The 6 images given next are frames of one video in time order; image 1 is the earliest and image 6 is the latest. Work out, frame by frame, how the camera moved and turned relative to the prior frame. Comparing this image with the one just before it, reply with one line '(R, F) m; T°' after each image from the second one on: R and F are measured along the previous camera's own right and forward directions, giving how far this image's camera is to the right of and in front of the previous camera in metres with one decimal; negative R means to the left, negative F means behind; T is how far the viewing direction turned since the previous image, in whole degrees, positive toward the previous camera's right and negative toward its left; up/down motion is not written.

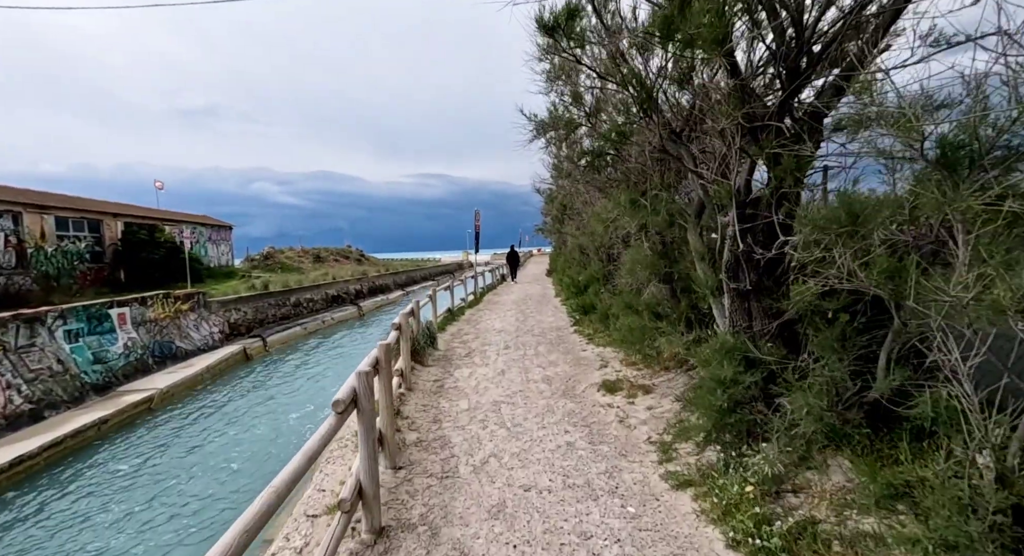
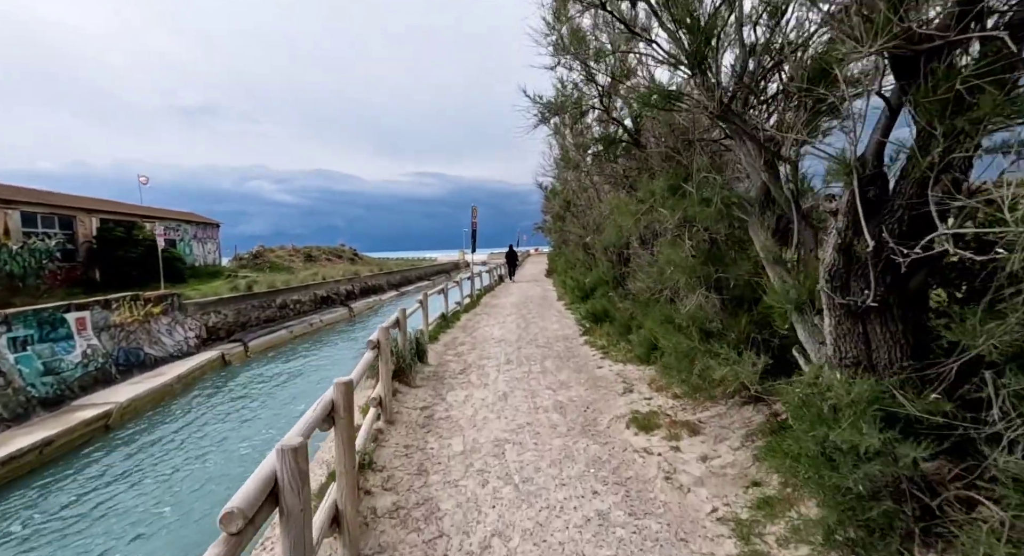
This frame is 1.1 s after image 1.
(-0.1, +1.2) m; 0°
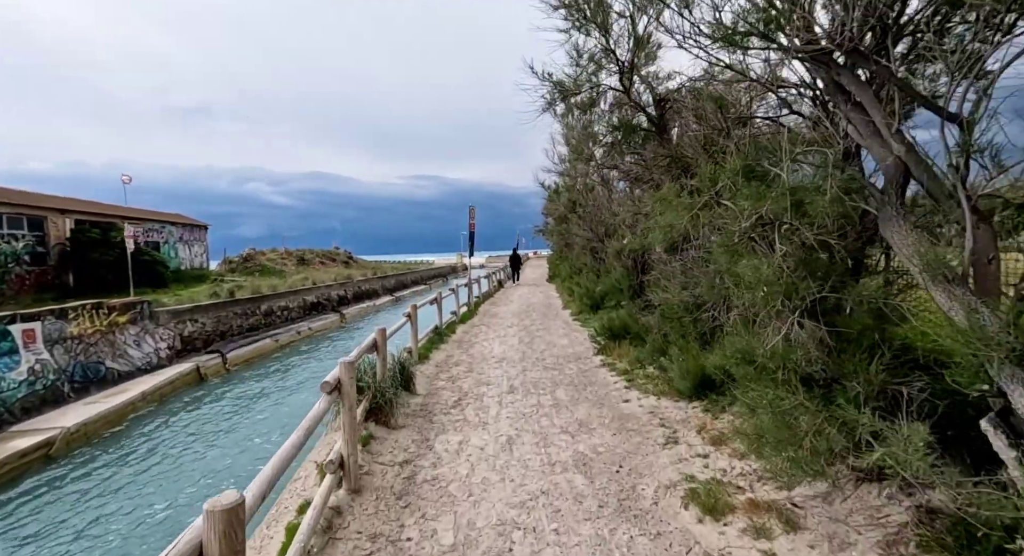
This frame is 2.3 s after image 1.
(-0.1, +1.3) m; 0°
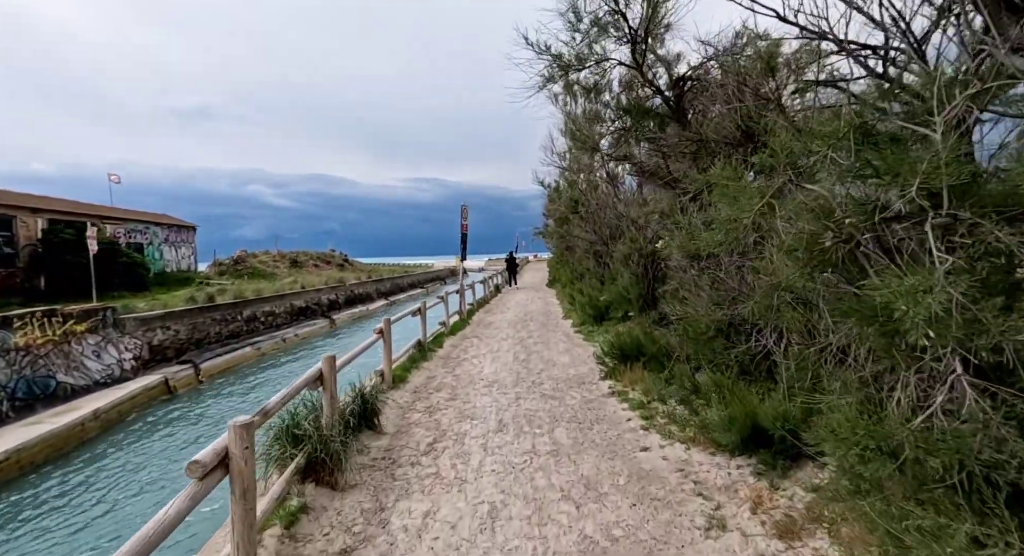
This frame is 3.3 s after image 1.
(+0.1, +1.2) m; 0°
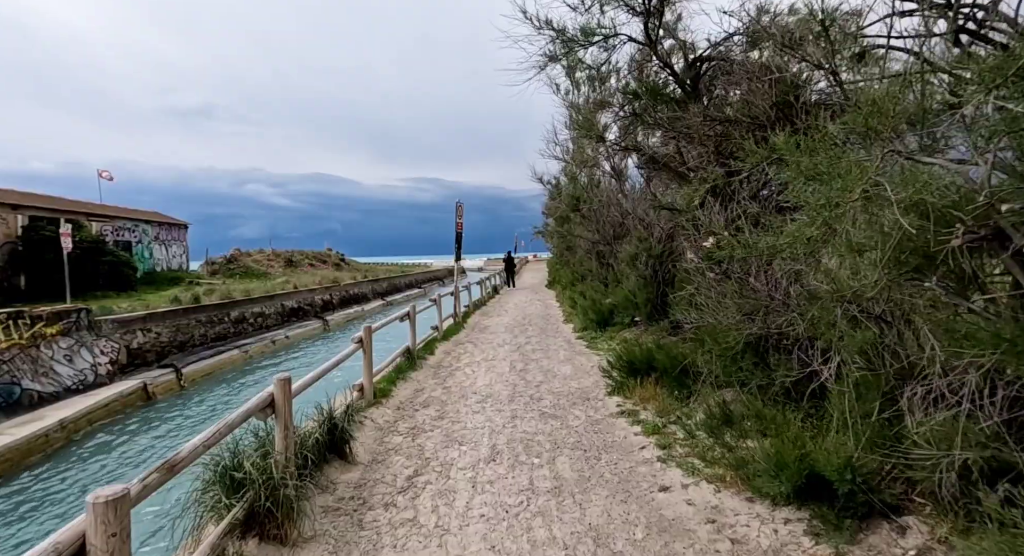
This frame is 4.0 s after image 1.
(0.0, +0.7) m; 0°
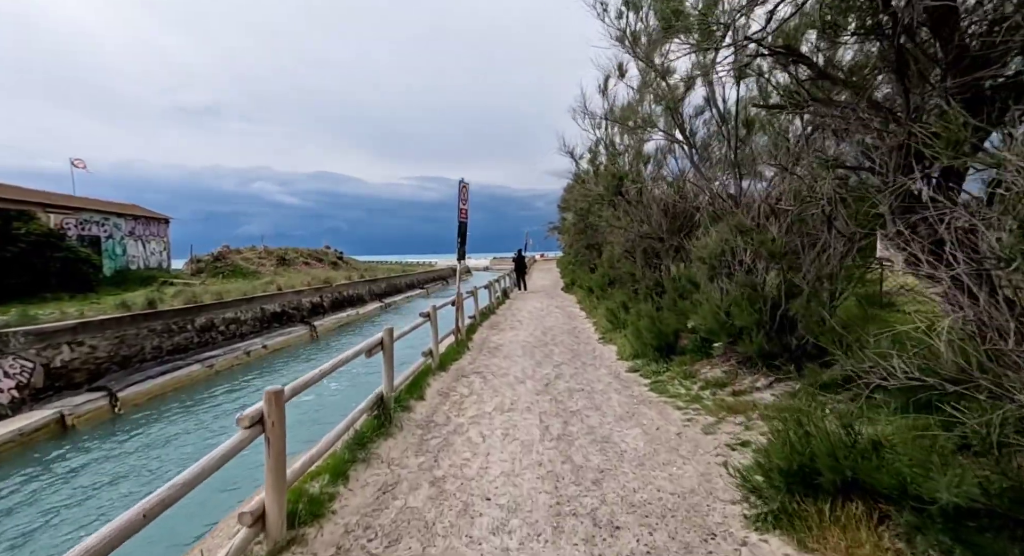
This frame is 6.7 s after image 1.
(-0.3, +3.0) m; -1°
